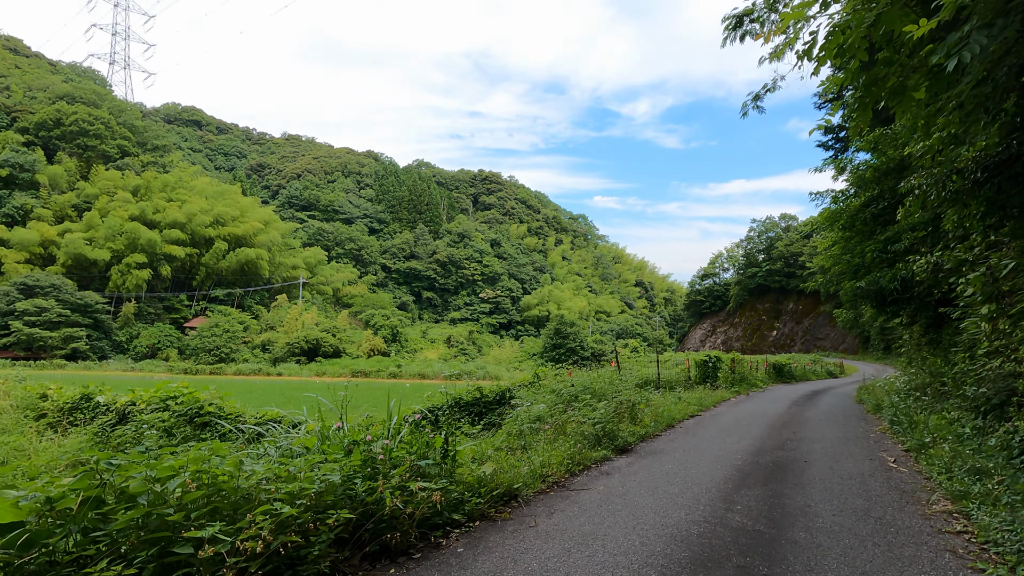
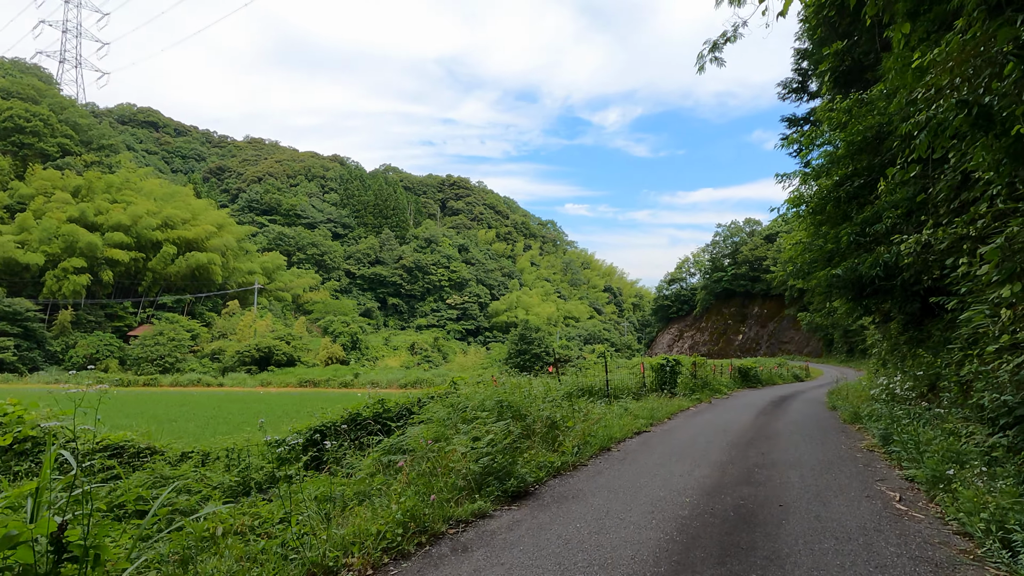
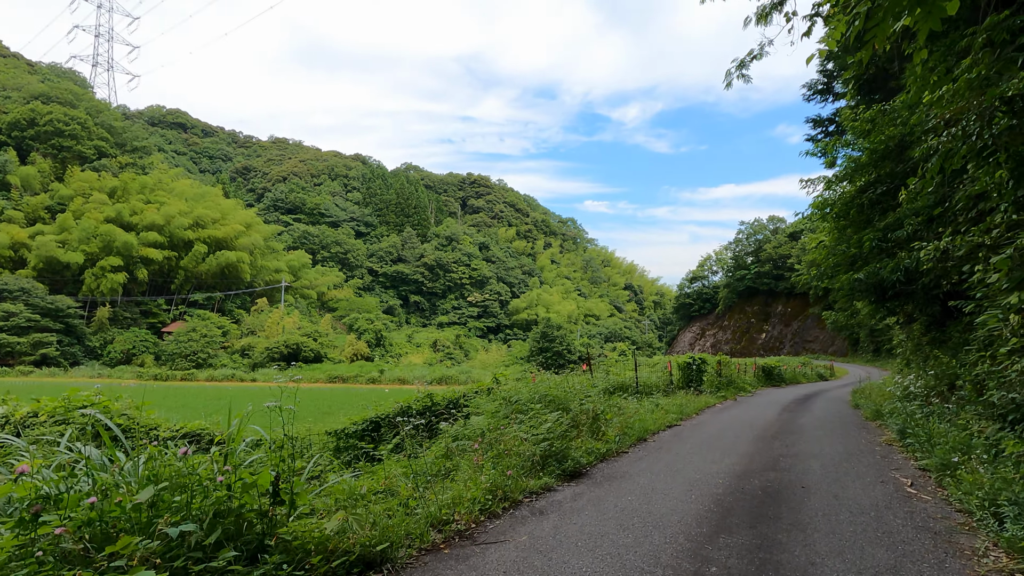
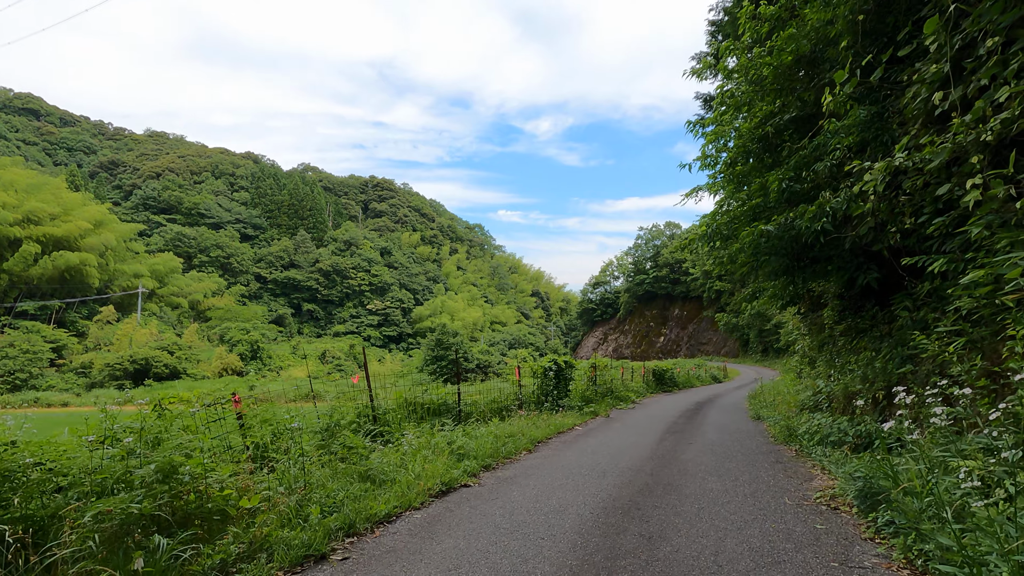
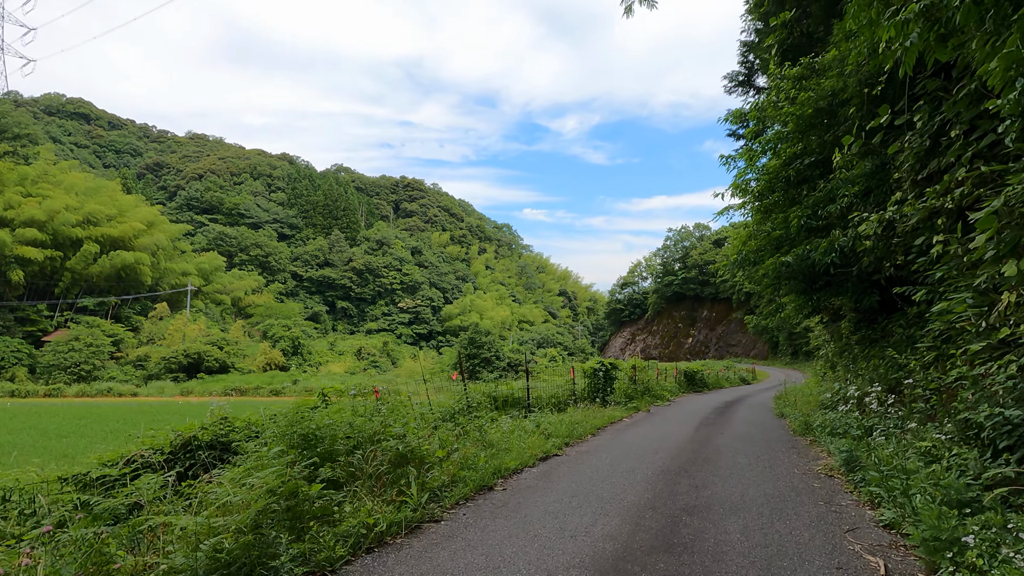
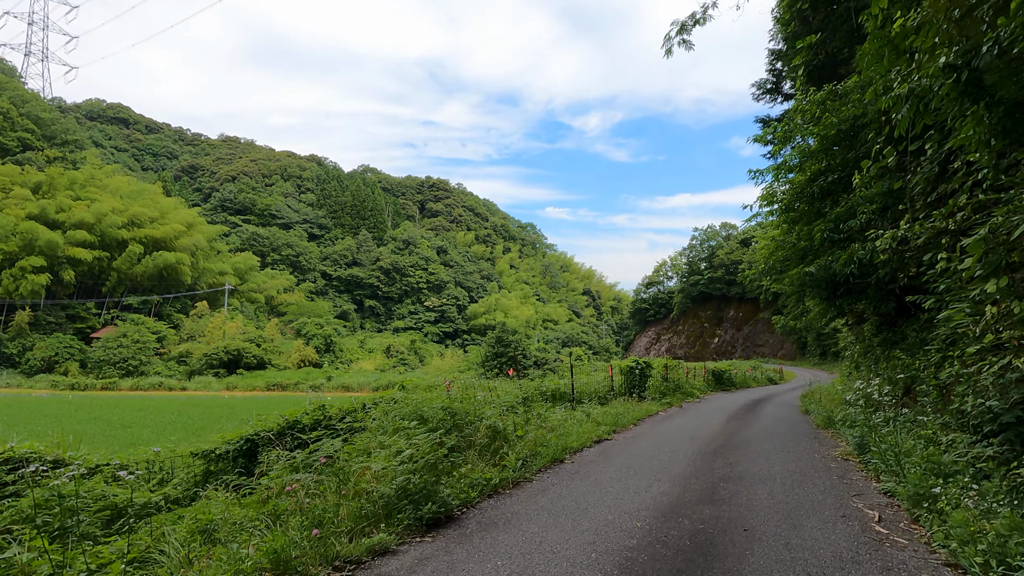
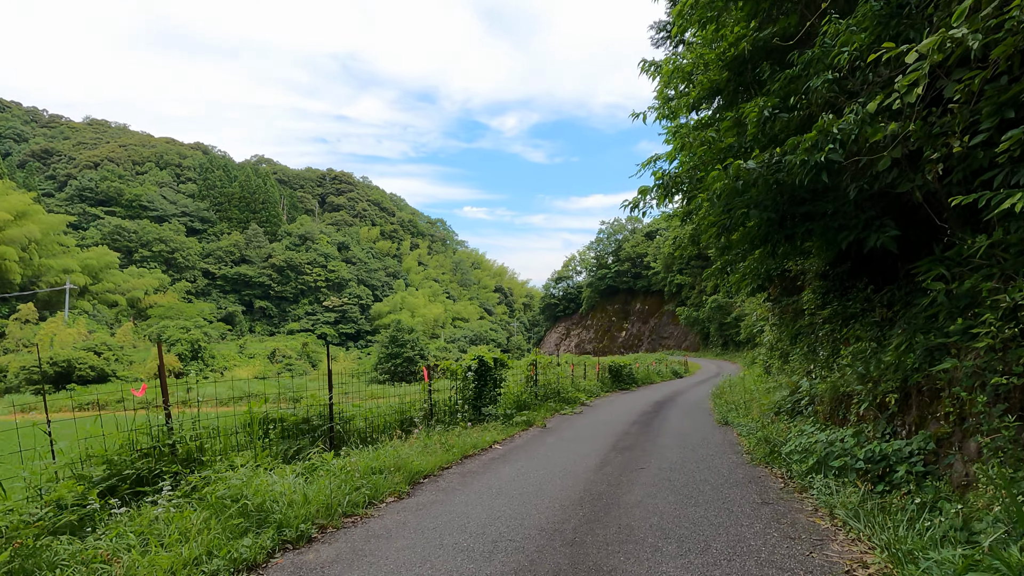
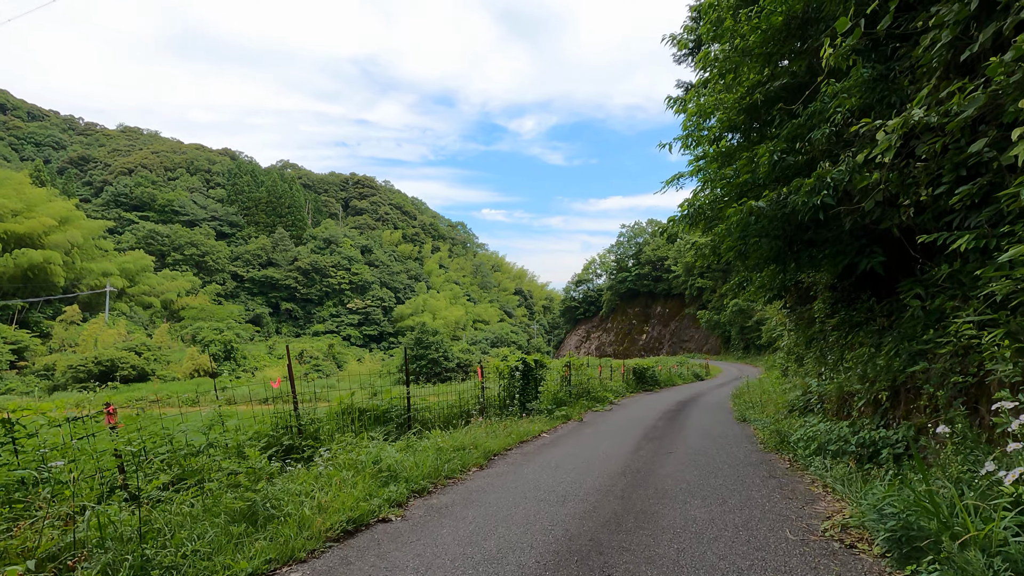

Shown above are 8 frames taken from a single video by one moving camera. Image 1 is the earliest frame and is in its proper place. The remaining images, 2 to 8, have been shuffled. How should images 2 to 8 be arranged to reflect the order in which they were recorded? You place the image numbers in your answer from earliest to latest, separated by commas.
3, 2, 6, 5, 4, 8, 7
